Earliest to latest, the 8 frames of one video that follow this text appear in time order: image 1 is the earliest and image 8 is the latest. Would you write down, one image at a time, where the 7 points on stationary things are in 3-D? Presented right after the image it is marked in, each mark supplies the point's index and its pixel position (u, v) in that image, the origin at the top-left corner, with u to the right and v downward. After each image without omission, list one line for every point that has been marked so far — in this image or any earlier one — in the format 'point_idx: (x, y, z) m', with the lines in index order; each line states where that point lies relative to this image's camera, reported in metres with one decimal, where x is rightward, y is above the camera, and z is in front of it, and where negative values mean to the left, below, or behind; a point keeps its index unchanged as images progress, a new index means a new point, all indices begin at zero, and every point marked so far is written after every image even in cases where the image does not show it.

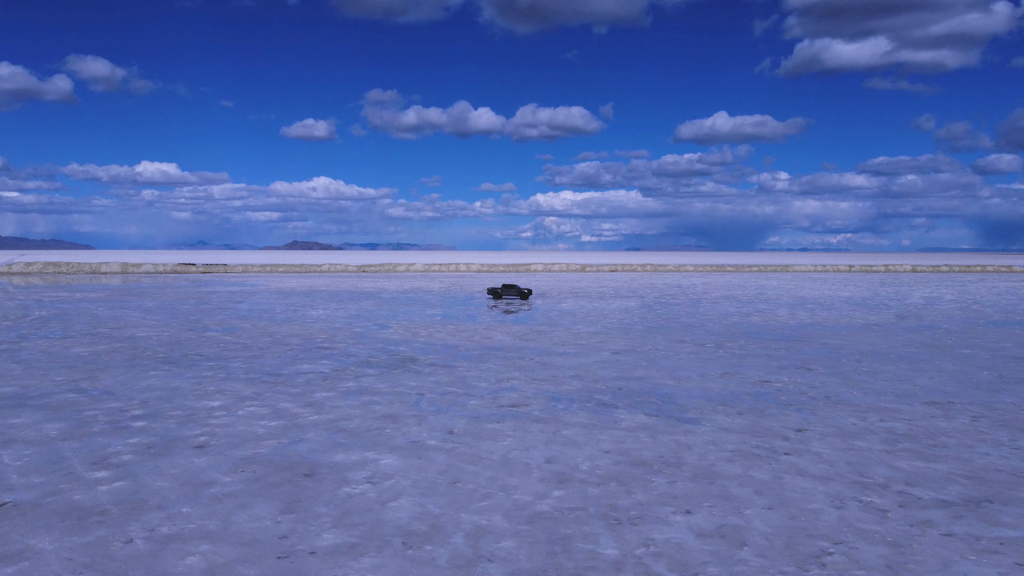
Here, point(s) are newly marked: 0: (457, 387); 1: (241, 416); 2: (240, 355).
0: (-0.8, -1.5, +12.8) m
1: (-3.3, -1.6, +10.5) m
2: (-5.2, -1.3, +16.5) m
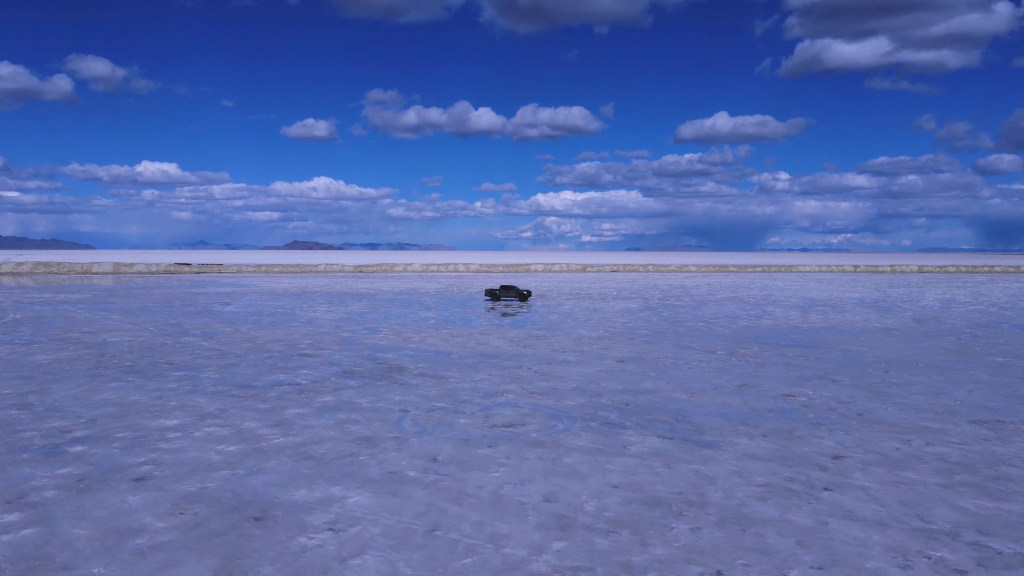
0: (-0.9, -1.5, +11.5) m
1: (-3.4, -1.6, +9.2) m
2: (-5.3, -1.4, +15.2) m
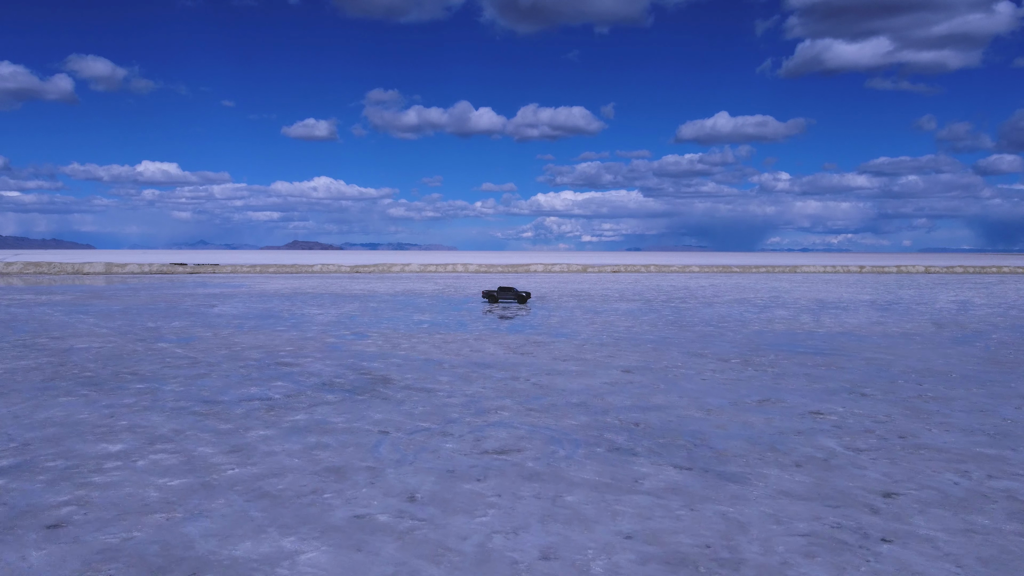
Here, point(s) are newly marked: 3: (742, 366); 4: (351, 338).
0: (-0.9, -1.6, +10.2) m
1: (-3.4, -1.7, +7.9) m
2: (-5.3, -1.4, +13.9) m
3: (+4.0, -1.4, +15.2) m
4: (-3.7, -1.1, +19.8) m
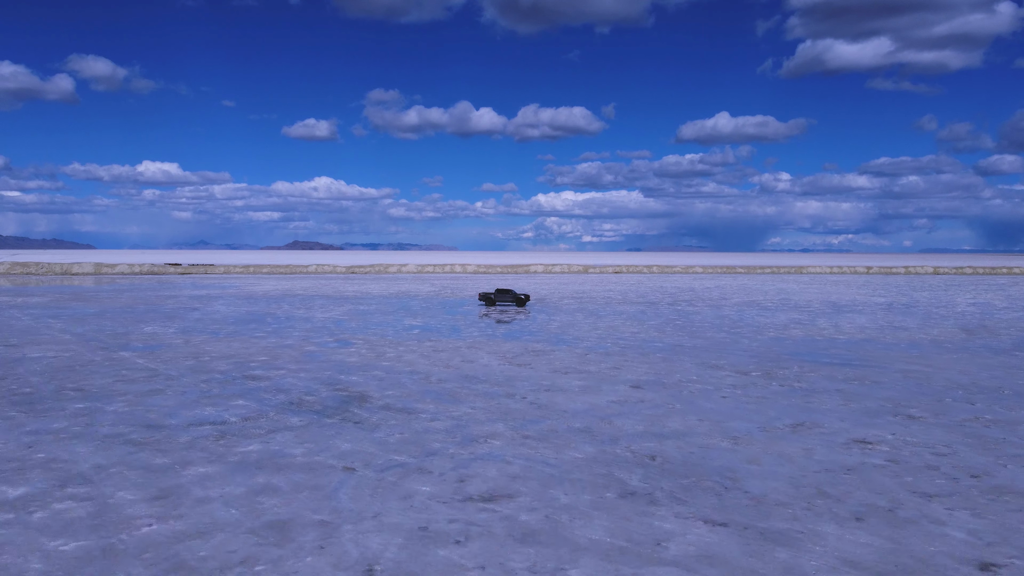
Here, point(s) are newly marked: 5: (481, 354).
0: (-1.0, -1.6, +8.6) m
1: (-3.5, -1.7, +6.3) m
2: (-5.4, -1.5, +12.3) m
3: (+4.0, -1.5, +13.5) m
4: (-3.8, -1.2, +18.2) m
5: (-0.6, -1.3, +16.8) m
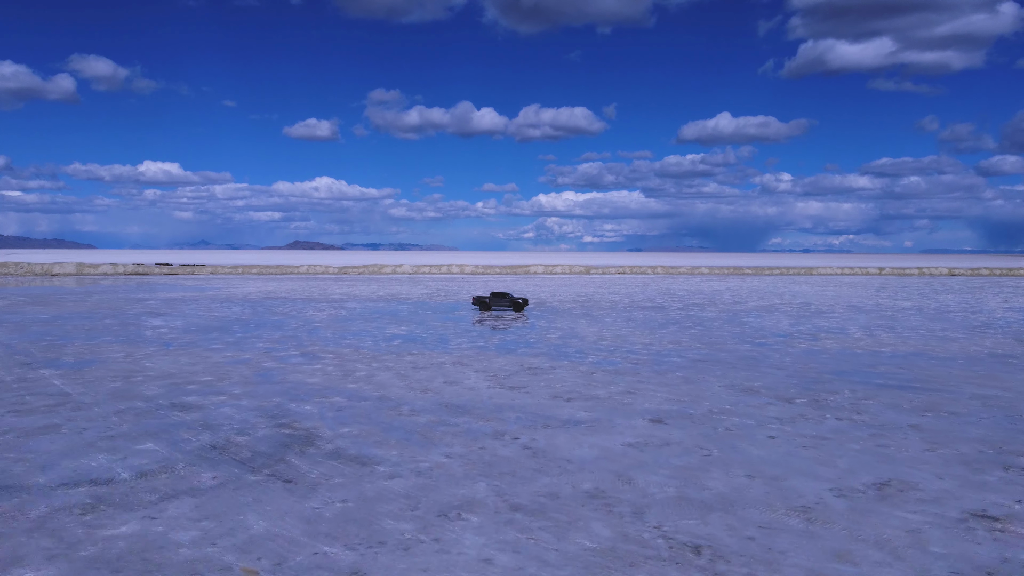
0: (-1.2, -1.8, +6.0) m
1: (-3.7, -1.8, +3.7) m
2: (-5.5, -1.6, +9.7) m
3: (+3.8, -1.6, +10.9) m
4: (-3.9, -1.3, +15.6) m
5: (-0.7, -1.4, +14.2) m
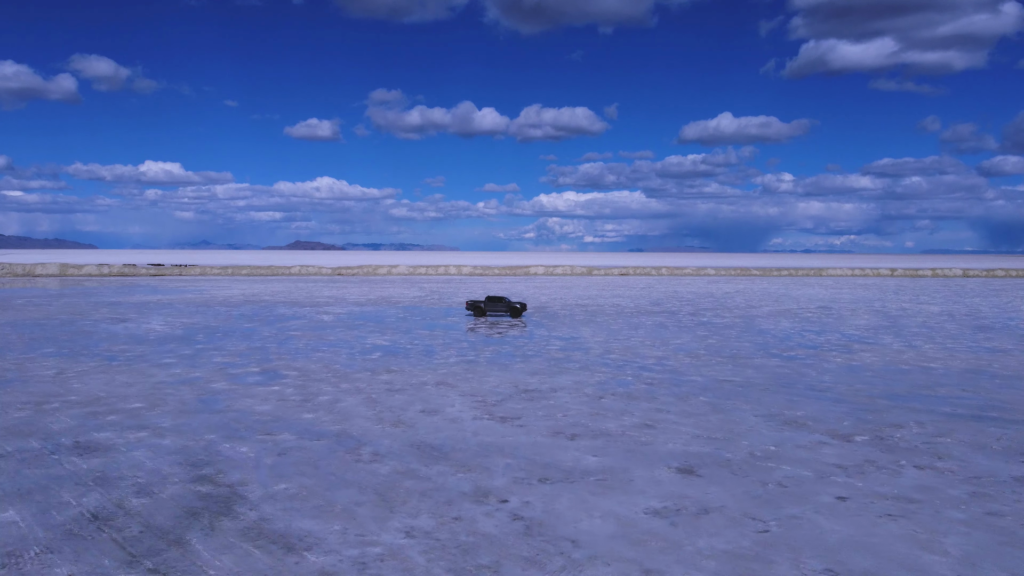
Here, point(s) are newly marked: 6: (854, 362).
0: (-1.3, -1.9, +3.7) m
1: (-3.8, -1.9, +1.4) m
2: (-5.7, -1.7, +7.4) m
3: (+3.7, -1.7, +8.6) m
4: (-4.0, -1.4, +13.3) m
5: (-0.8, -1.5, +12.0) m
6: (+6.4, -1.4, +16.1) m
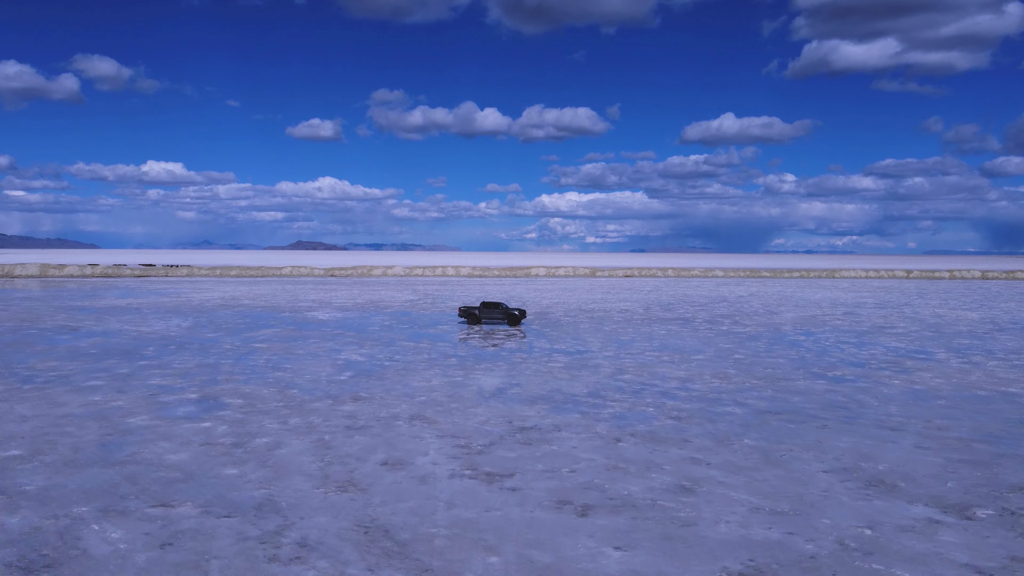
0: (-1.4, -2.0, +1.0) m
1: (-3.9, -2.1, -1.2) m
2: (-5.8, -1.8, +4.8) m
3: (+3.6, -1.8, +6.0) m
4: (-4.1, -1.6, +10.7) m
5: (-0.9, -1.6, +9.3) m
6: (+6.3, -1.5, +13.4) m
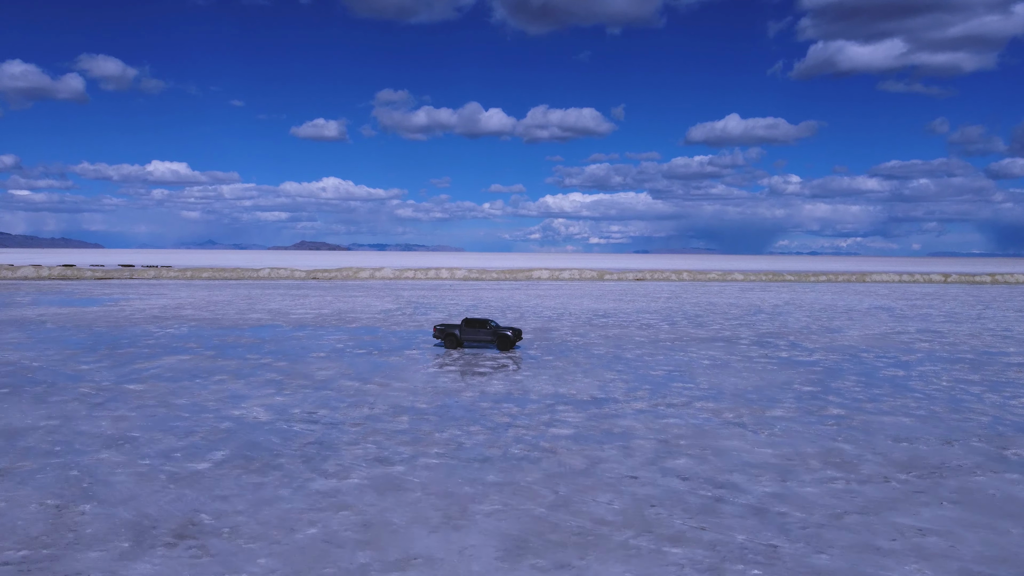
0: (-1.7, -2.2, -4.6) m
1: (-4.2, -2.3, -6.8) m
2: (-6.0, -2.0, -0.8) m
3: (+3.4, -2.1, +0.3) m
4: (-4.3, -1.8, +5.1) m
5: (-1.2, -1.9, +3.7) m
6: (+6.1, -1.8, +7.7) m
